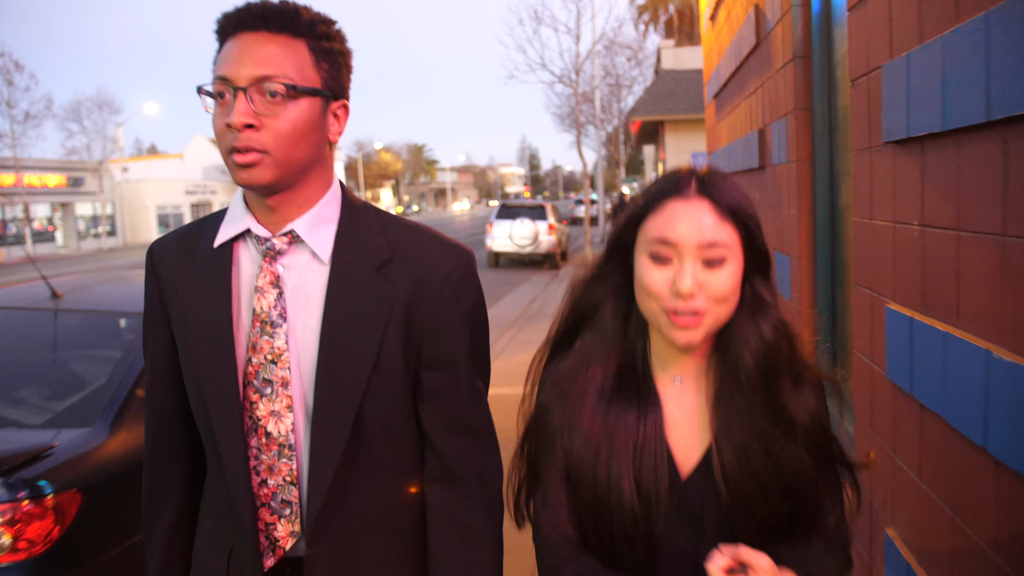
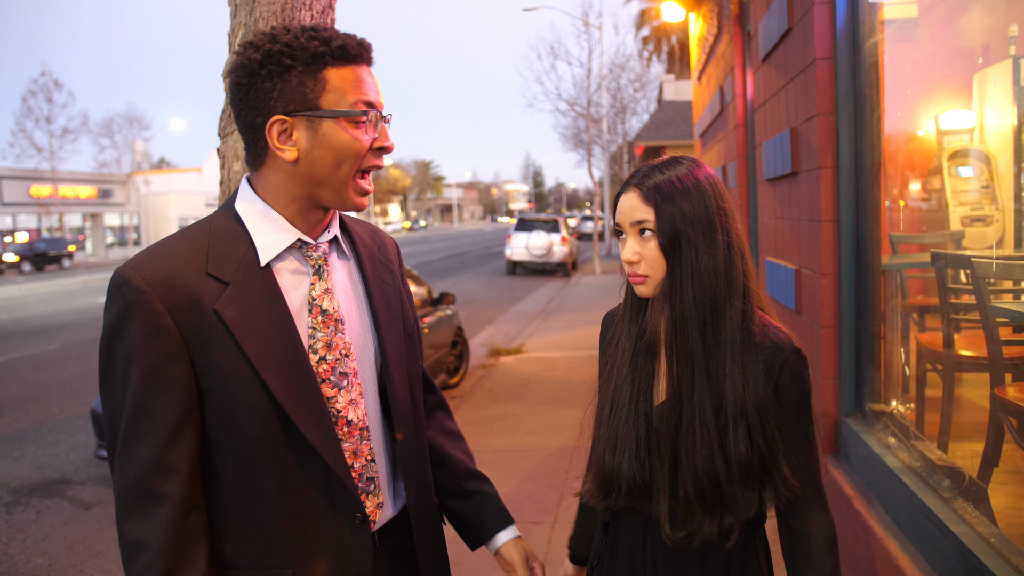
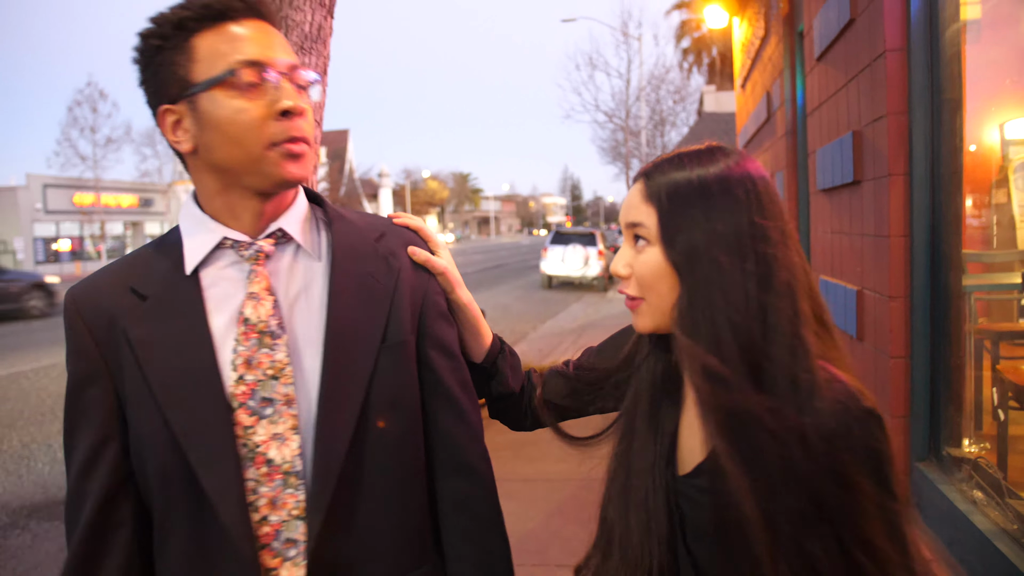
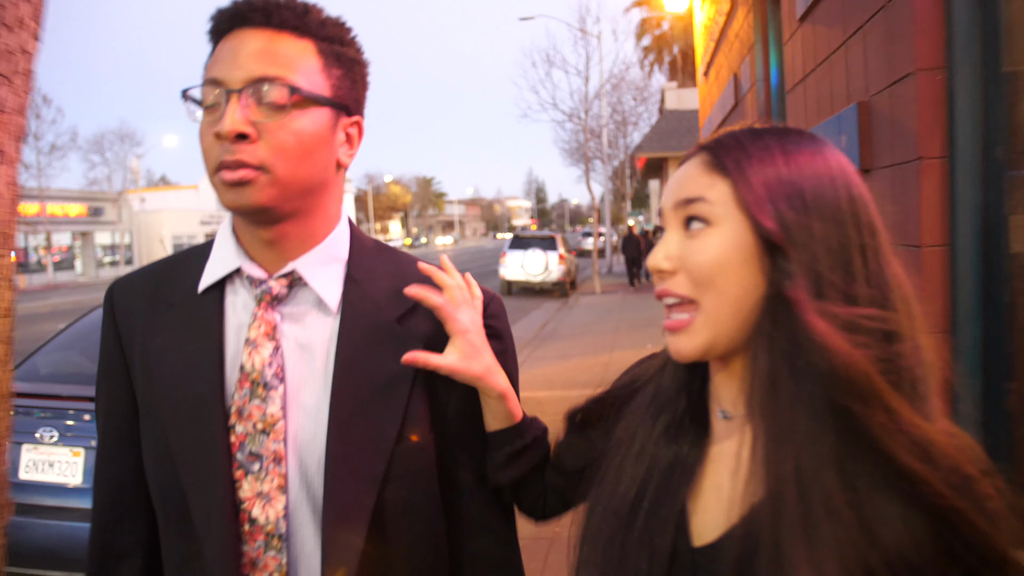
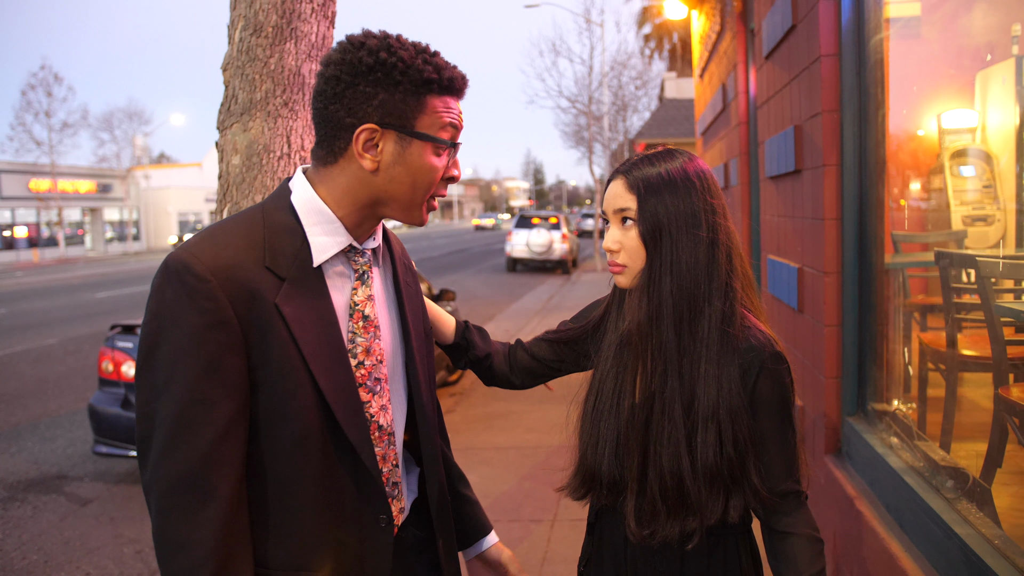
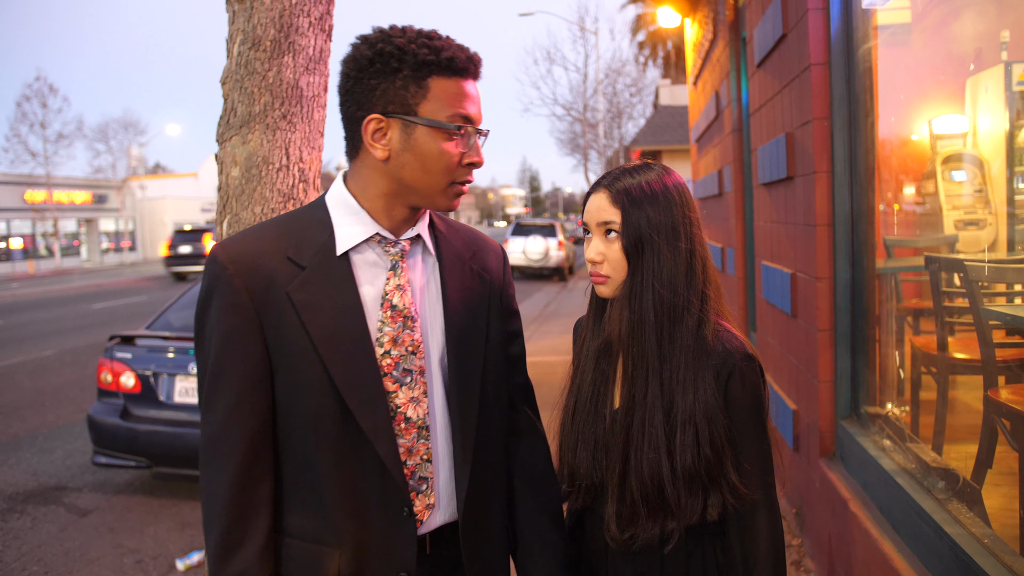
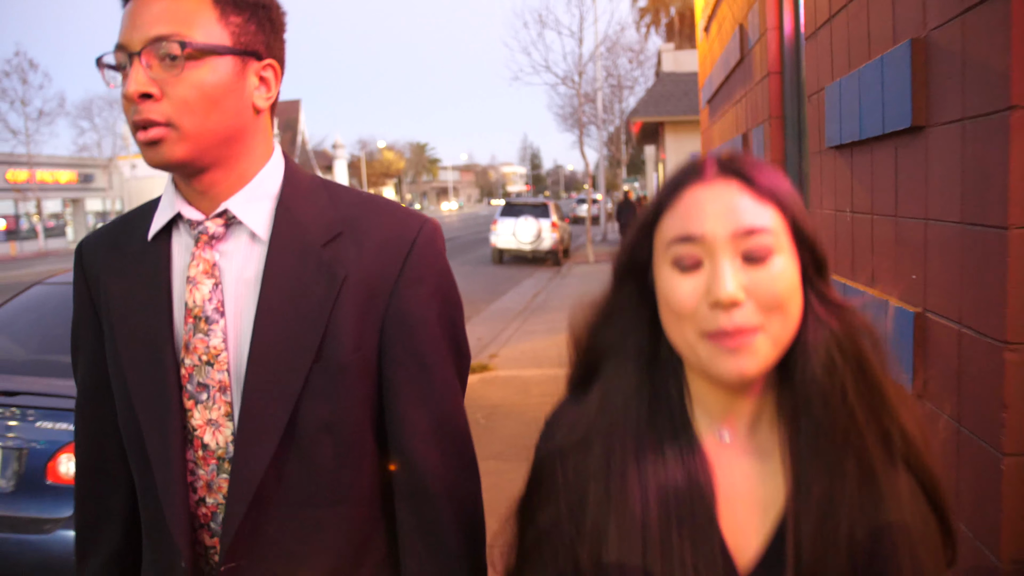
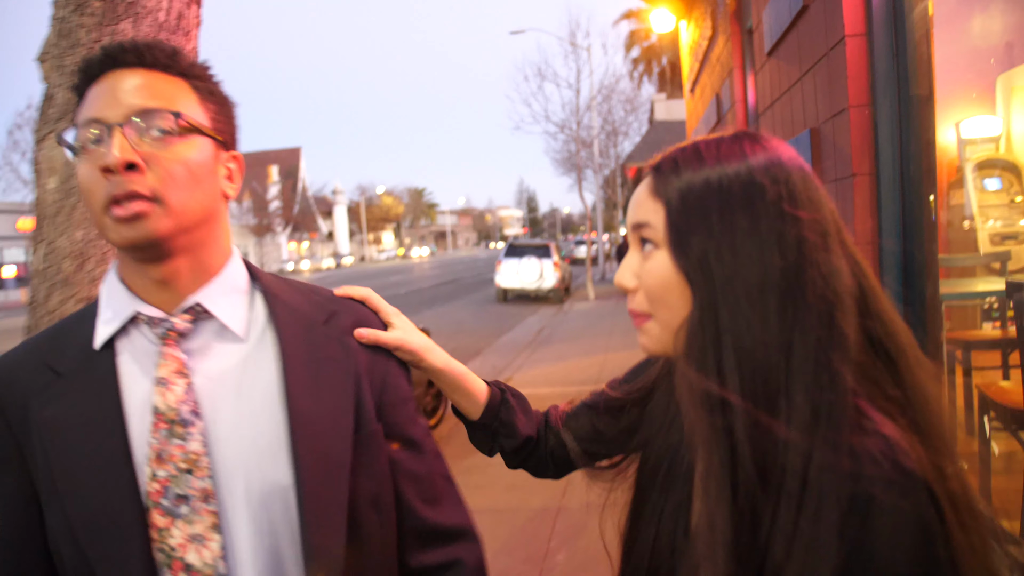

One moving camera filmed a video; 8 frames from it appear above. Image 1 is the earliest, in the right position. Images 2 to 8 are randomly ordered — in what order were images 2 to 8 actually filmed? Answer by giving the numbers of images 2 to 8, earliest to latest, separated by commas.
7, 4, 8, 3, 5, 2, 6
